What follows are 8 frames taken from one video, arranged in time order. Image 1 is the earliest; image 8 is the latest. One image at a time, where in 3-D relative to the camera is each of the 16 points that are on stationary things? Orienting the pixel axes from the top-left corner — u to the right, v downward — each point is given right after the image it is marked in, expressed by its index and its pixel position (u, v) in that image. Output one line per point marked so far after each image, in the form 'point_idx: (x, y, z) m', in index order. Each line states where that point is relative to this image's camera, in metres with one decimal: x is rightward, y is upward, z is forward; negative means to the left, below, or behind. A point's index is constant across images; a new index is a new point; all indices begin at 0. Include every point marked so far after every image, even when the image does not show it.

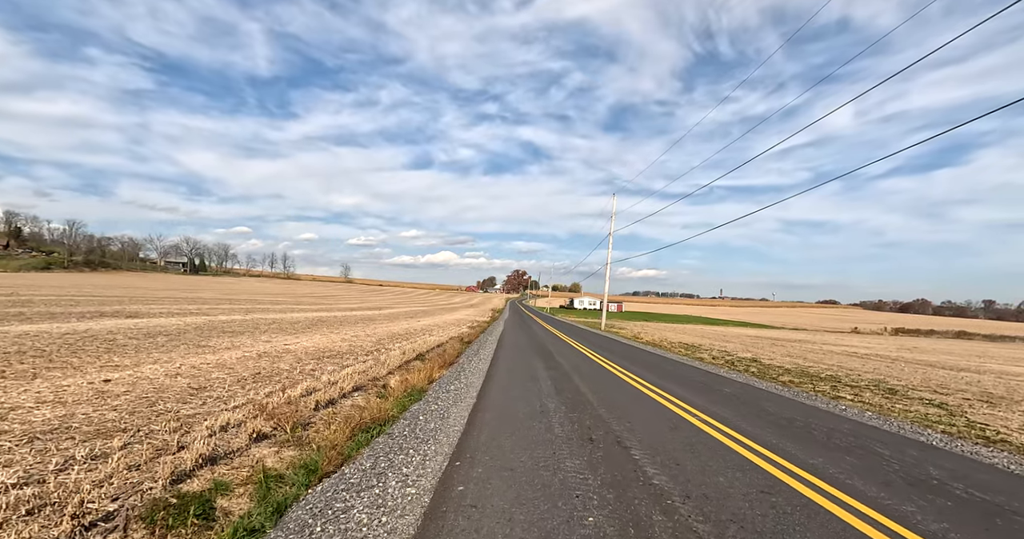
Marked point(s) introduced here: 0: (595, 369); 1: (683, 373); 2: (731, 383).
0: (+2.6, -3.0, +13.0) m
1: (+5.8, -3.4, +14.8) m
2: (+6.5, -3.3, +12.9) m
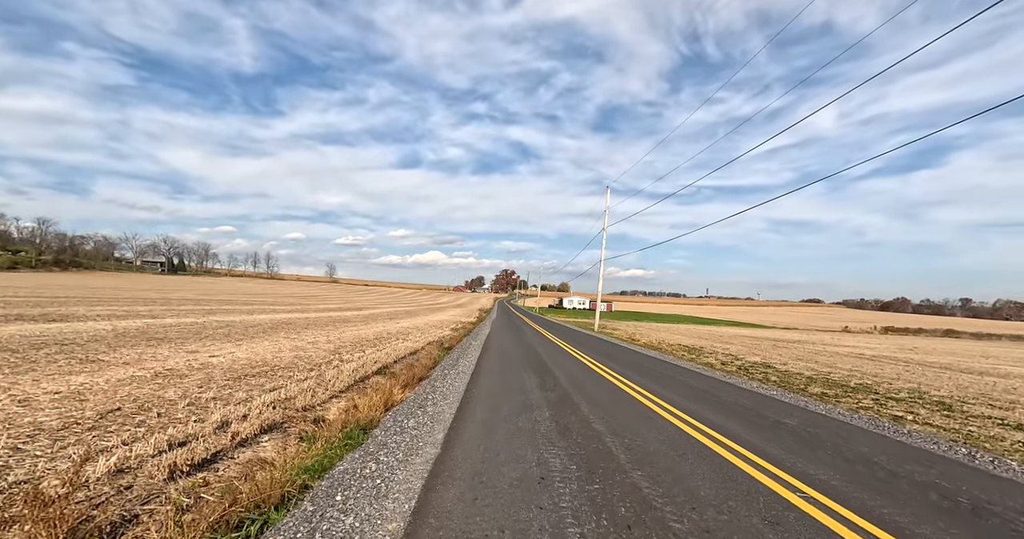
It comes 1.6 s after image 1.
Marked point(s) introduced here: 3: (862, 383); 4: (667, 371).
0: (+2.2, -2.7, +10.2) m
1: (+5.4, -3.2, +12.1) m
2: (+6.2, -3.1, +10.3) m
3: (+14.7, -4.8, +17.9) m
4: (+5.6, -3.6, +16.0) m
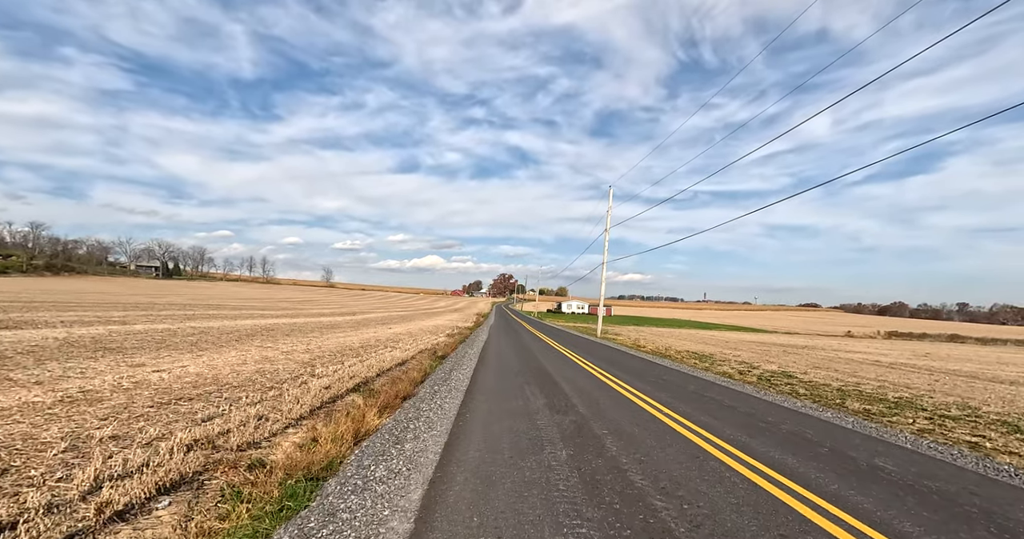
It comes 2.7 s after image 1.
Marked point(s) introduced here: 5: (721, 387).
0: (+2.3, -2.7, +8.4) m
1: (+5.4, -3.1, +10.3) m
2: (+6.2, -3.0, +8.5) m
3: (+14.8, -4.8, +16.1) m
4: (+5.7, -3.6, +14.2) m
5: (+6.1, -3.5, +12.8) m
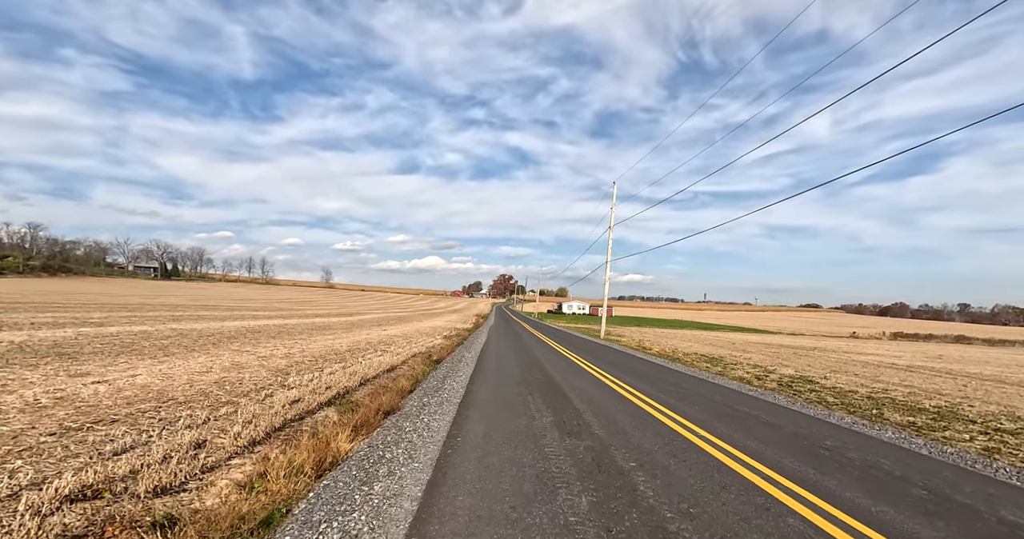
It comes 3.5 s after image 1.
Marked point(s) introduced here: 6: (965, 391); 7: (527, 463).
0: (+2.3, -2.5, +7.0) m
1: (+5.4, -3.0, +8.9) m
2: (+6.2, -2.9, +7.1) m
3: (+14.8, -4.7, +14.7) m
4: (+5.7, -3.5, +12.7) m
5: (+6.1, -3.4, +11.4) m
6: (+21.2, -5.7, +19.9) m
7: (+0.2, -2.4, +5.4) m
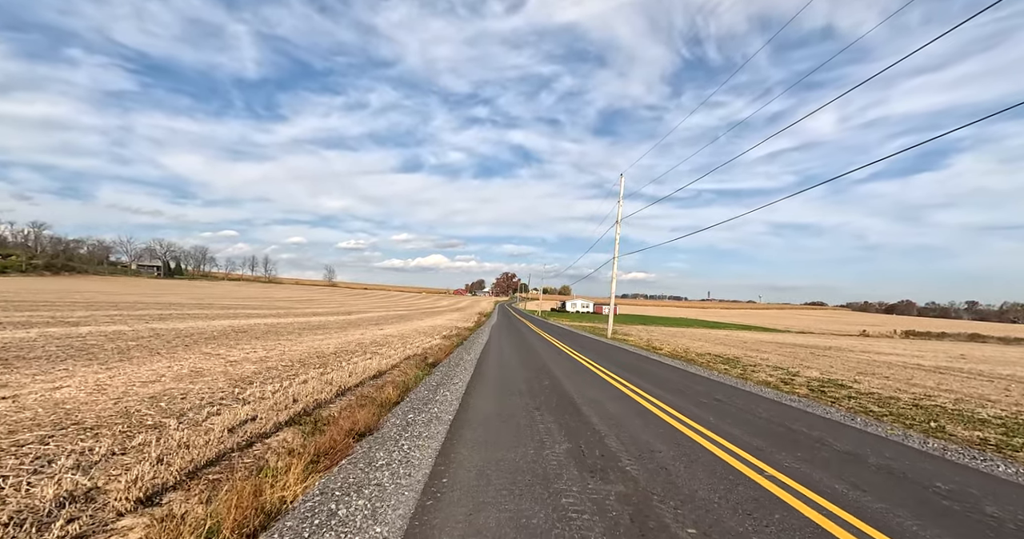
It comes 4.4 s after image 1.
0: (+2.3, -2.3, +5.4) m
1: (+5.5, -2.8, +7.2) m
2: (+6.3, -2.7, +5.4) m
3: (+14.9, -4.5, +13.0) m
4: (+5.8, -3.3, +11.1) m
5: (+6.2, -3.2, +9.7) m
6: (+21.3, -5.4, +18.1) m
7: (+0.2, -2.2, +3.7) m
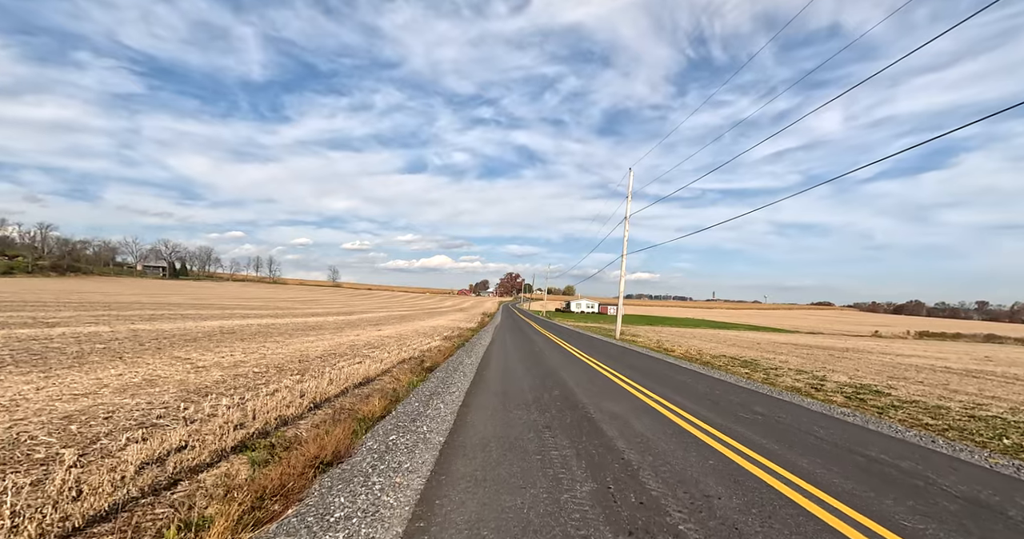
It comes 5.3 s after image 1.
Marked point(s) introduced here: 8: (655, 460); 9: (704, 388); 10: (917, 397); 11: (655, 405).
0: (+2.4, -2.2, +3.9) m
1: (+5.5, -2.6, +5.7) m
2: (+6.3, -2.5, +3.9) m
3: (+15.0, -4.3, +11.3) m
4: (+5.9, -3.1, +9.5) m
5: (+6.3, -3.0, +8.2) m
6: (+21.5, -5.2, +16.4) m
7: (+0.2, -2.1, +2.3) m
8: (+1.7, -2.3, +5.2) m
9: (+5.3, -3.3, +11.7) m
10: (+15.2, -4.8, +16.0) m
11: (+2.8, -2.7, +8.3) m
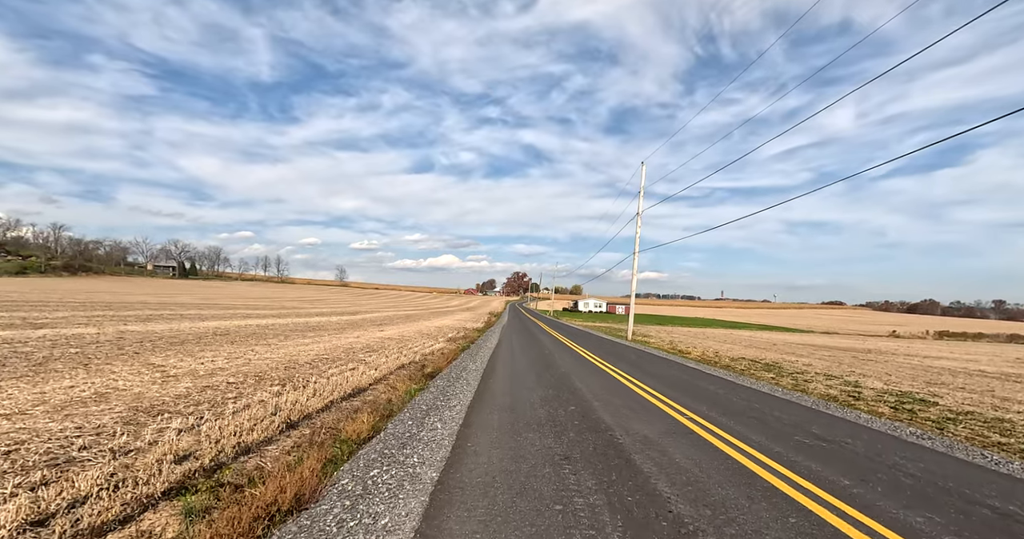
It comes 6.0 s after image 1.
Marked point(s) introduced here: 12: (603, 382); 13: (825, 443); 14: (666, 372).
0: (+2.4, -2.1, +2.6) m
1: (+5.7, -2.5, +4.3) m
2: (+6.4, -2.4, +2.5) m
3: (+15.2, -4.2, +9.8) m
4: (+6.1, -3.0, +8.2) m
5: (+6.5, -2.9, +6.8) m
6: (+21.8, -5.1, +14.8) m
7: (+0.3, -2.0, +1.0) m
8: (+1.8, -2.2, +3.9) m
9: (+5.5, -3.2, +10.3) m
10: (+15.5, -4.6, +14.5) m
11: (+3.0, -2.6, +6.9) m
12: (+2.5, -3.0, +11.6) m
13: (+4.7, -2.7, +6.4) m
14: (+5.4, -3.6, +14.8) m
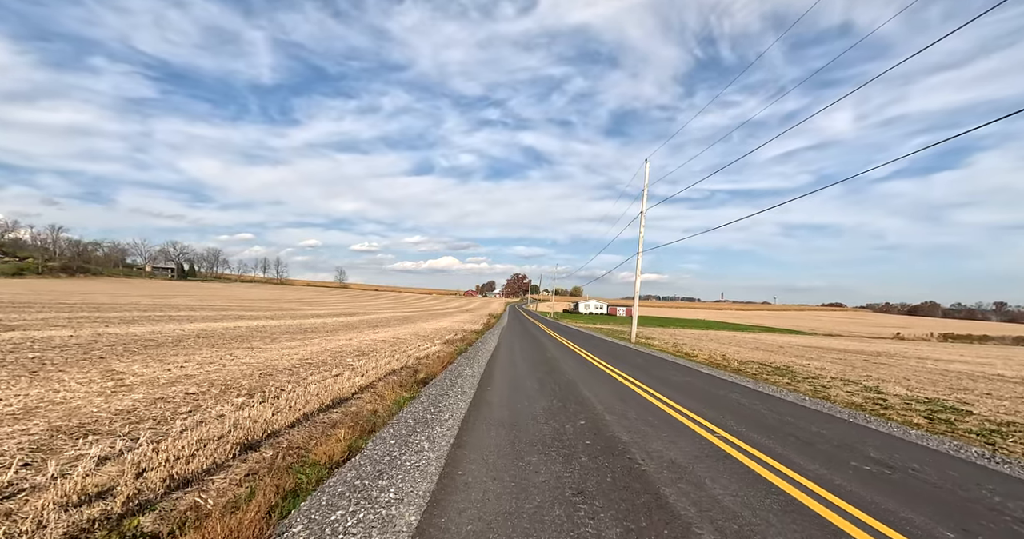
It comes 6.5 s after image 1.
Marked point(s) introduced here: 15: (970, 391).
0: (+2.4, -2.0, +1.5) m
1: (+5.7, -2.4, +3.2) m
2: (+6.4, -2.3, +1.4) m
3: (+15.2, -4.1, +8.7) m
4: (+6.0, -2.9, +7.1) m
5: (+6.5, -2.8, +5.7) m
6: (+21.8, -5.0, +13.7) m
7: (+0.3, -1.9, -0.1) m
8: (+1.8, -2.1, +2.8) m
9: (+5.5, -3.1, +9.2) m
10: (+15.5, -4.6, +13.4) m
11: (+3.0, -2.5, +5.8) m
12: (+2.5, -2.9, +10.5) m
13: (+4.7, -2.6, +5.3) m
14: (+5.4, -3.5, +13.7) m
15: (+20.4, -5.4, +18.8) m
